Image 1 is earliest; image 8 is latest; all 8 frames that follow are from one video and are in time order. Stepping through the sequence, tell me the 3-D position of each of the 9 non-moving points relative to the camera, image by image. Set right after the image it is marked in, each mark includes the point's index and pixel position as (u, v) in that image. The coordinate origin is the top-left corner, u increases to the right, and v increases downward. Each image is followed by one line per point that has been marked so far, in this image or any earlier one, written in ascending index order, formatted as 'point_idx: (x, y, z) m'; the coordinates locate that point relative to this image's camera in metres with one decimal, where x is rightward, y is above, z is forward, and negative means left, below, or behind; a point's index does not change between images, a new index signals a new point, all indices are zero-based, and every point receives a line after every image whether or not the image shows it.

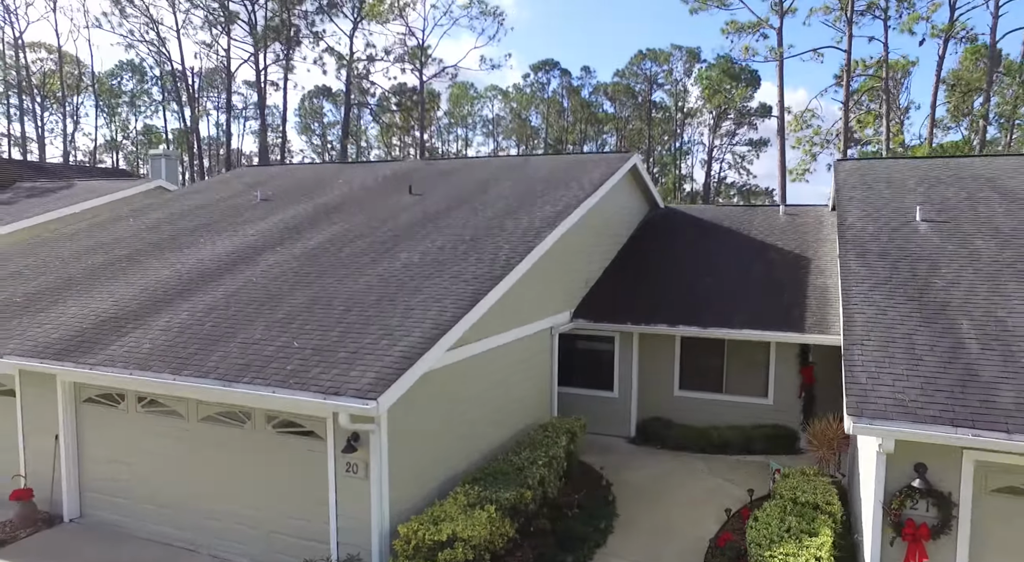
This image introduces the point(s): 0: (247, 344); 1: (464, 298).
0: (-2.5, -0.8, +7.2) m
1: (-0.5, -0.3, +7.7) m
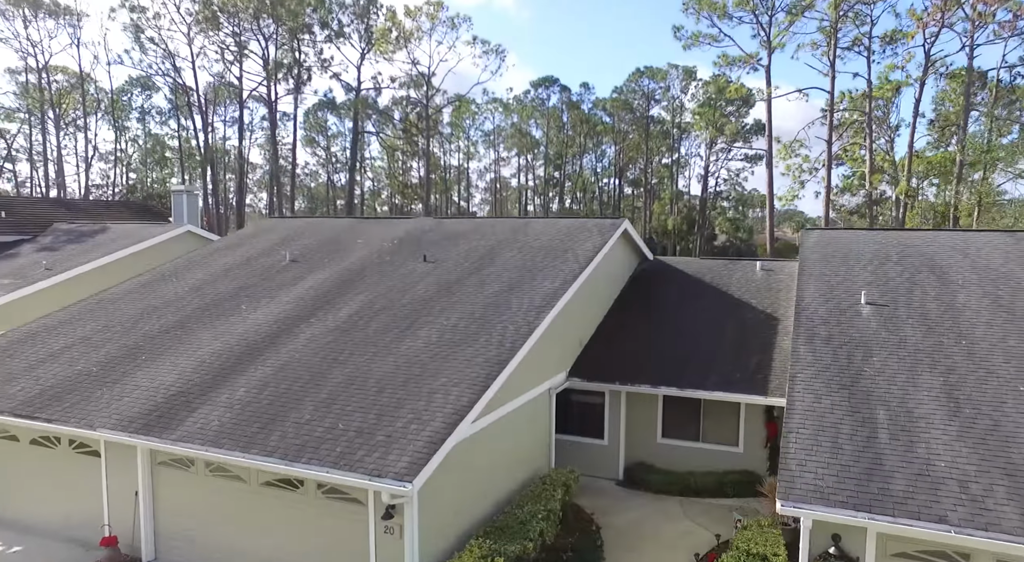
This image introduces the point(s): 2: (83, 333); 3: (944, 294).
0: (-2.4, -1.8, +8.8) m
1: (-0.4, -1.3, +9.2) m
2: (-7.0, -0.9, +12.3) m
3: (+6.1, -0.1, +10.4) m
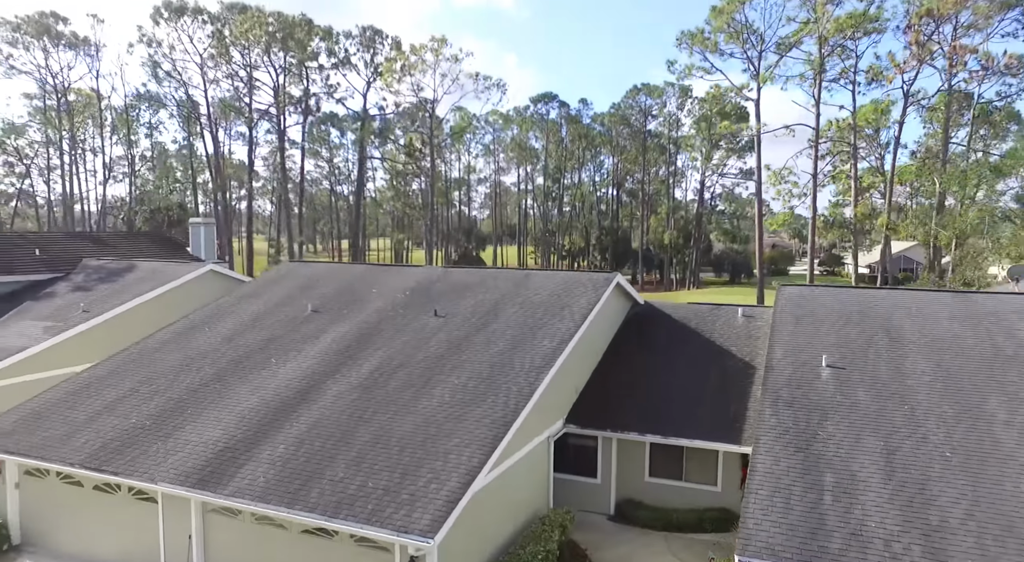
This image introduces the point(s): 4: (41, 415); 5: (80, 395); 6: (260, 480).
0: (-2.4, -2.8, +10.2) m
1: (-0.4, -2.4, +10.7) m
2: (-7.0, -1.9, +13.8) m
3: (+6.2, -1.2, +11.9) m
4: (-8.1, -2.4, +13.1) m
5: (-7.9, -2.1, +13.7) m
6: (-3.5, -2.9, +10.5) m
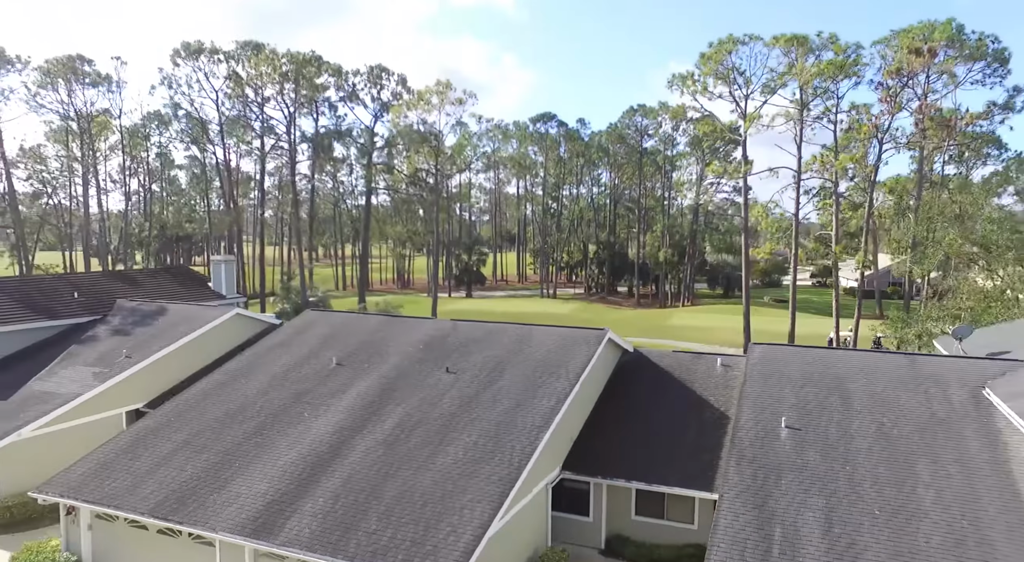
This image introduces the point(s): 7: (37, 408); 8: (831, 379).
0: (-2.3, -4.2, +12.2) m
1: (-0.3, -3.7, +12.6) m
2: (-6.9, -3.3, +15.7) m
3: (+6.3, -2.5, +13.9) m
4: (-8.1, -3.8, +15.1) m
5: (-7.8, -3.5, +15.6) m
6: (-3.4, -4.2, +12.4) m
7: (-11.7, -3.1, +18.3) m
8: (+6.6, -2.0, +15.3) m
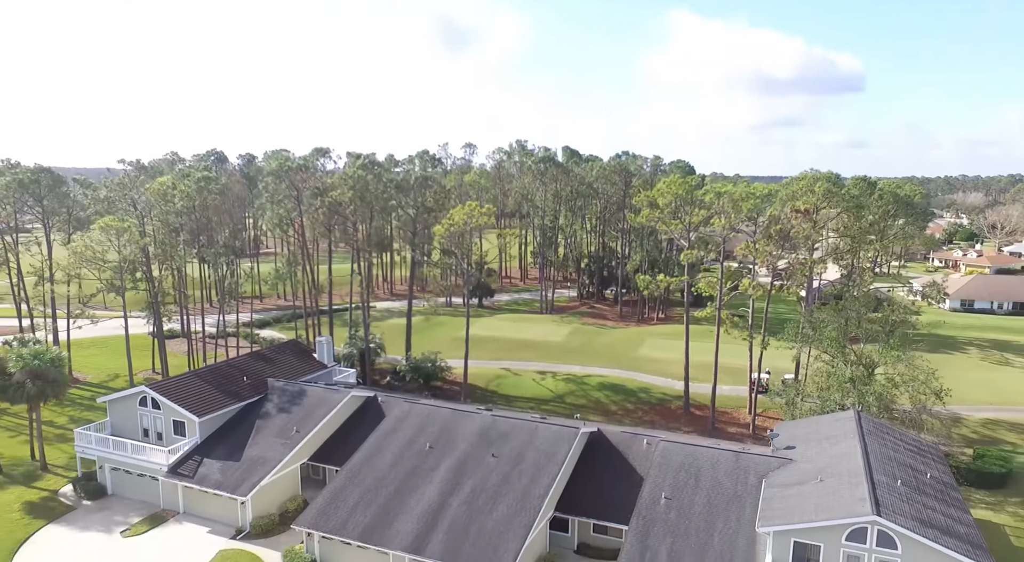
0: (-1.6, -9.8, +26.6) m
1: (+0.4, -9.3, +27.0) m
2: (-6.3, -8.6, +30.0) m
3: (+6.9, -8.1, +28.2) m
4: (-7.4, -9.2, +29.4) m
5: (-7.1, -8.8, +30.0) m
6: (-2.7, -9.8, +26.9) m
7: (-11.1, -8.3, +32.6) m
8: (+7.3, -7.4, +29.6) m
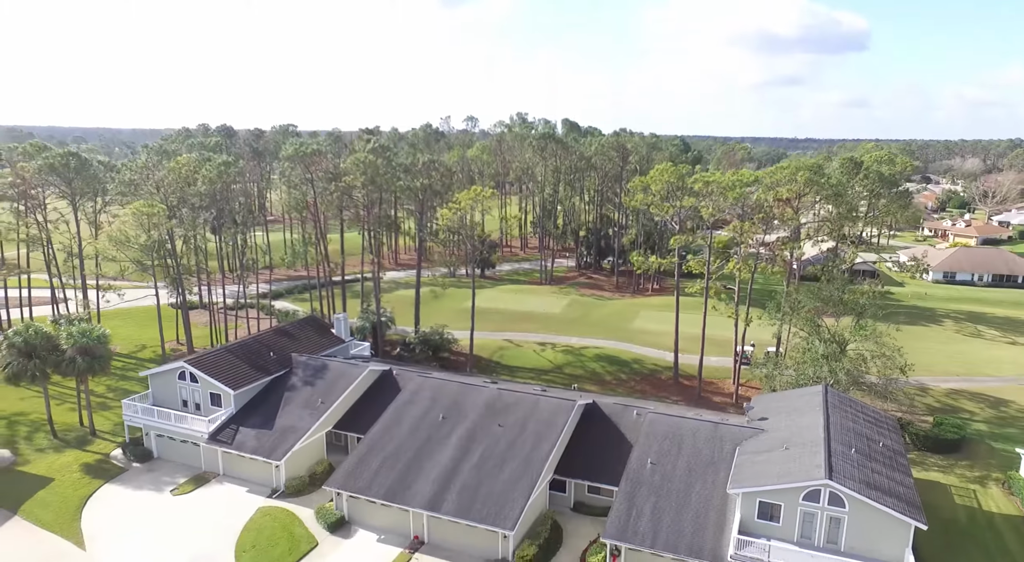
0: (-1.4, -9.5, +30.7) m
1: (+0.6, -9.0, +31.1) m
2: (-6.1, -8.1, +34.0) m
3: (+7.1, -7.7, +32.2) m
4: (-7.2, -8.7, +33.4) m
5: (-6.9, -8.3, +33.9) m
6: (-2.5, -9.5, +30.9) m
7: (-10.9, -7.6, +36.5) m
8: (+7.5, -7.0, +33.5) m
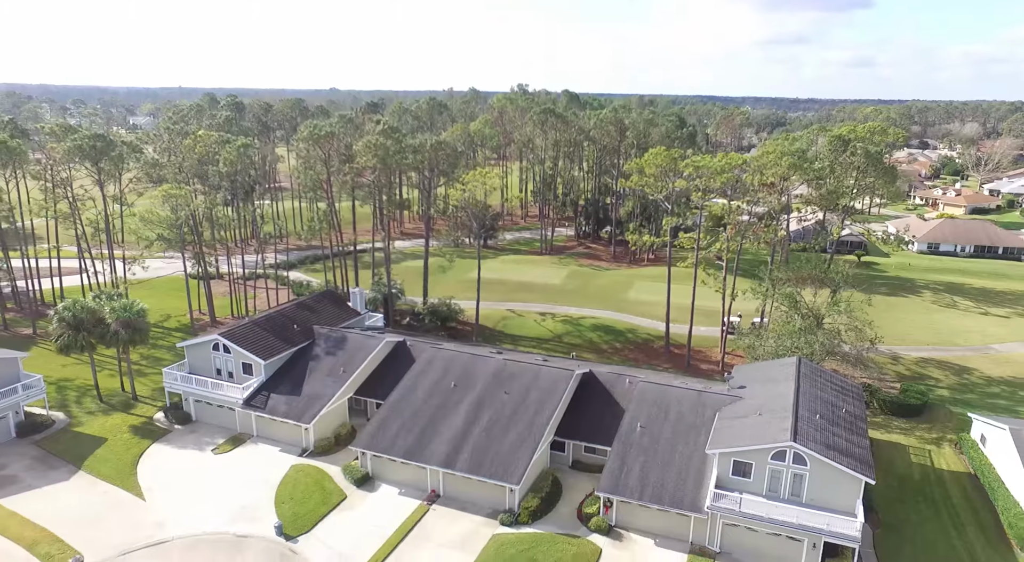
0: (-1.2, -8.8, +34.8) m
1: (+0.8, -8.3, +35.2) m
2: (-5.8, -7.3, +38.1) m
3: (+7.4, -6.9, +36.3) m
4: (-7.0, -7.9, +37.5) m
5: (-6.7, -7.4, +38.0) m
6: (-2.3, -8.8, +35.1) m
7: (-10.6, -6.6, +40.5) m
8: (+7.7, -6.1, +37.5) m
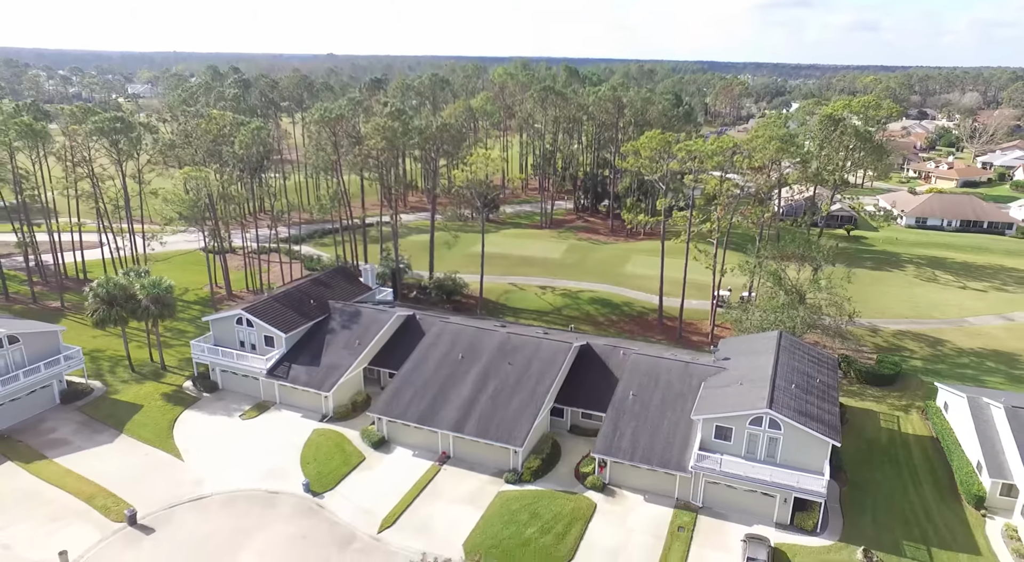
0: (-1.0, -7.8, +38.3) m
1: (+1.0, -7.3, +38.7) m
2: (-5.6, -6.1, +41.5) m
3: (+7.6, -5.9, +39.7) m
4: (-6.8, -6.8, +41.0) m
5: (-6.5, -6.3, +41.5) m
6: (-2.1, -7.8, +38.6) m
7: (-10.5, -5.4, +43.9) m
8: (+7.9, -5.0, +40.9) m
